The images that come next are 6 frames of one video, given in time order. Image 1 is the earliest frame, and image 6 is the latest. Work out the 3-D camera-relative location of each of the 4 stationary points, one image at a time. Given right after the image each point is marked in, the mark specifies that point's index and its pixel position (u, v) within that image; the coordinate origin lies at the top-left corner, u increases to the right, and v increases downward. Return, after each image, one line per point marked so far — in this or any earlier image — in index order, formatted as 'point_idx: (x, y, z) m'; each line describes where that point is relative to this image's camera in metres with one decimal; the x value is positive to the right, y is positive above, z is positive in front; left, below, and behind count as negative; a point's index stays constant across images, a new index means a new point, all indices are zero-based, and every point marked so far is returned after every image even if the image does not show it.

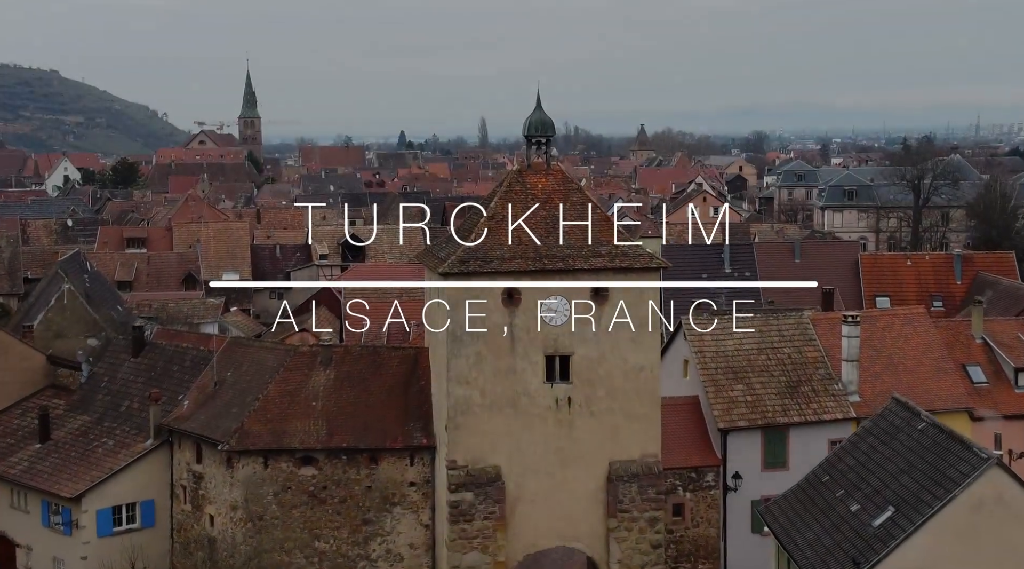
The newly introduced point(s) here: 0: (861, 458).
0: (+4.7, -2.4, +18.0) m
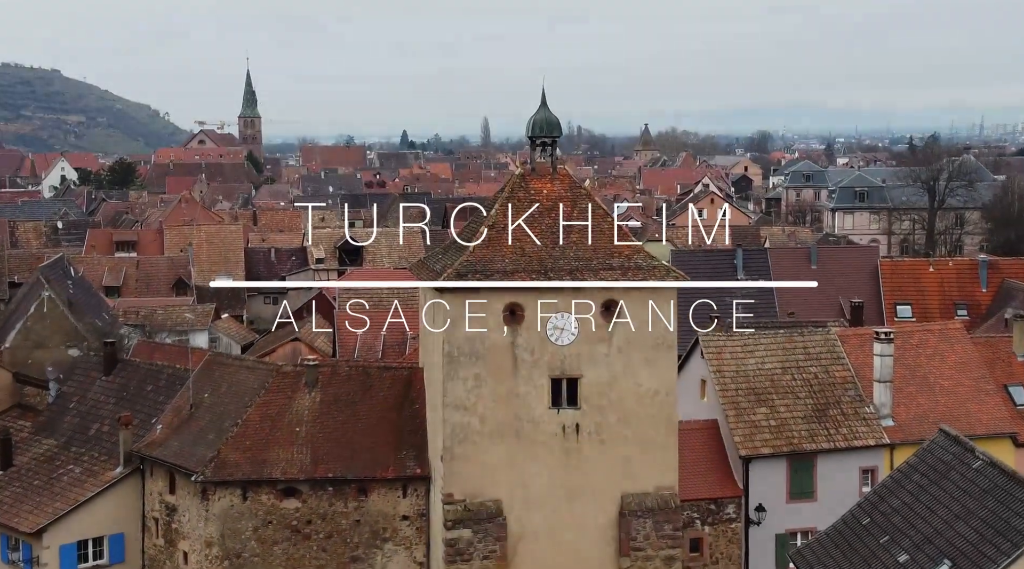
0: (+4.8, -2.6, +16.0) m
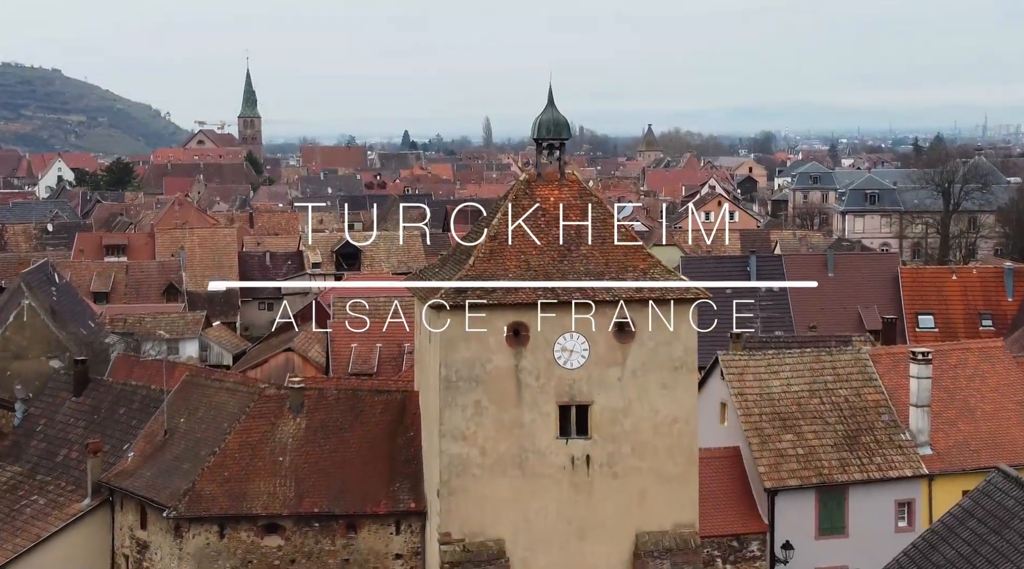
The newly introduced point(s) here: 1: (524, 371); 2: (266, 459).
0: (+4.8, -2.8, +14.2) m
1: (+0.2, -1.2, +17.9) m
2: (-3.6, -2.5, +19.3) m
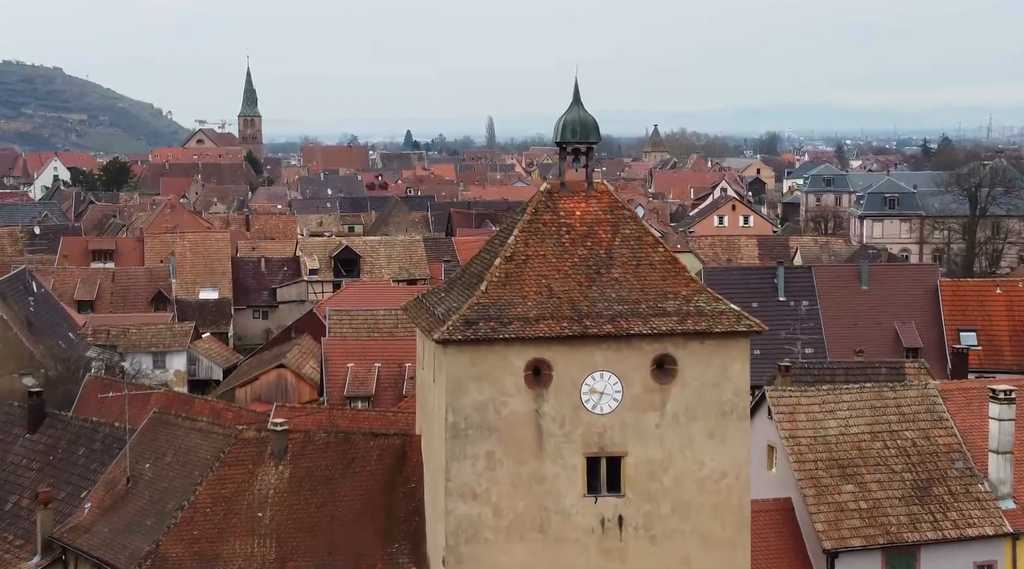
0: (+5.0, -3.2, +11.4) m
1: (+0.4, -1.5, +15.1) m
2: (-3.4, -2.9, +16.6) m
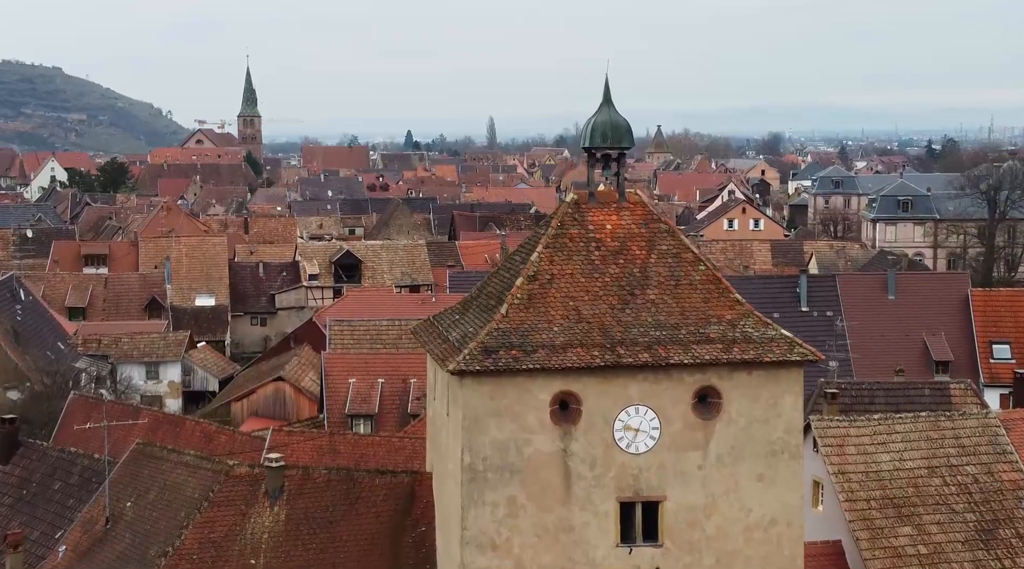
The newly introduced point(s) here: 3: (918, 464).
0: (+5.3, -3.4, +9.7) m
1: (+0.6, -1.7, +13.4) m
2: (-3.1, -3.1, +14.8) m
3: (+5.0, -2.2, +16.5) m
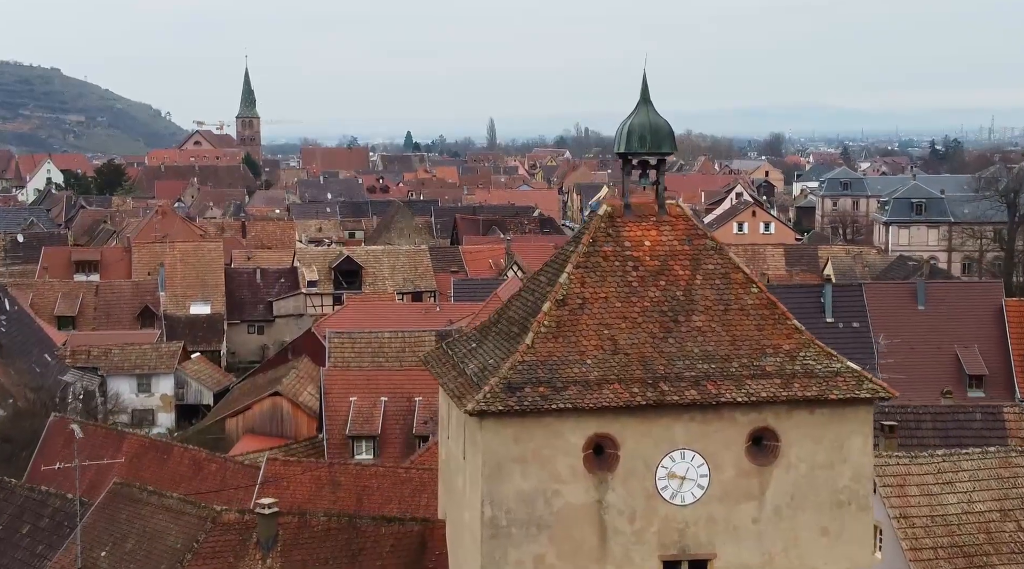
0: (+5.5, -3.6, +7.9) m
1: (+0.9, -2.0, +11.7) m
2: (-2.9, -3.3, +13.1) m
3: (+5.3, -2.5, +14.7) m
